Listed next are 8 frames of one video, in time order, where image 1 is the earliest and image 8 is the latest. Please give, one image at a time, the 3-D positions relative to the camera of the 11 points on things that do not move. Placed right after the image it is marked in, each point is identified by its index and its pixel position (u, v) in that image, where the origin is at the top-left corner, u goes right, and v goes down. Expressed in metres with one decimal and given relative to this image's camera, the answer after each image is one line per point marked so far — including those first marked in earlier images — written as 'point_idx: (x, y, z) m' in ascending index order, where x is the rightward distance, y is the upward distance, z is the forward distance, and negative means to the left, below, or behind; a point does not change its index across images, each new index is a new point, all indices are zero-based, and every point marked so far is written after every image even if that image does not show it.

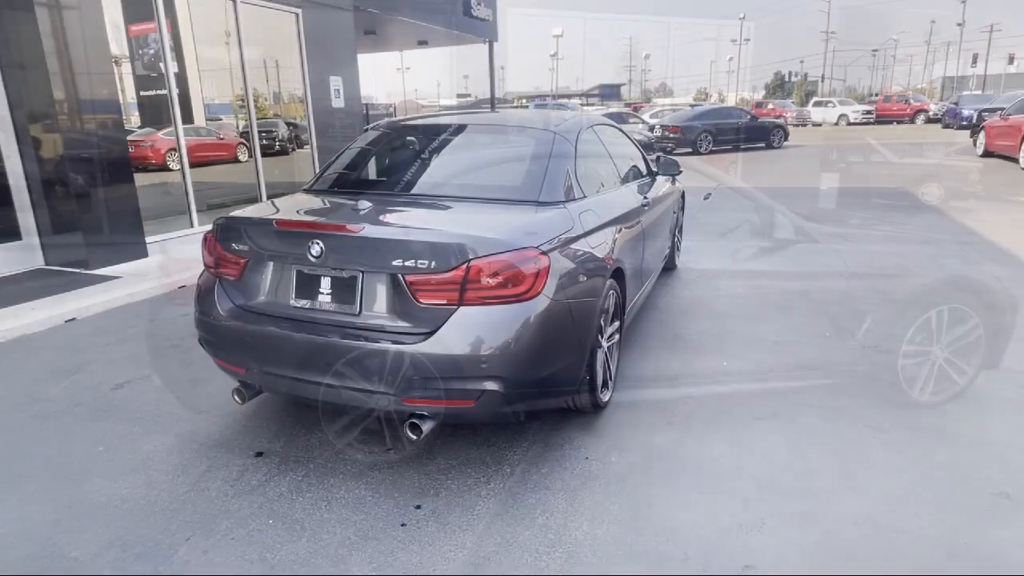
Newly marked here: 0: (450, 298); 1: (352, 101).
0: (-0.2, 0.0, +2.7) m
1: (-3.1, +3.6, +12.0) m
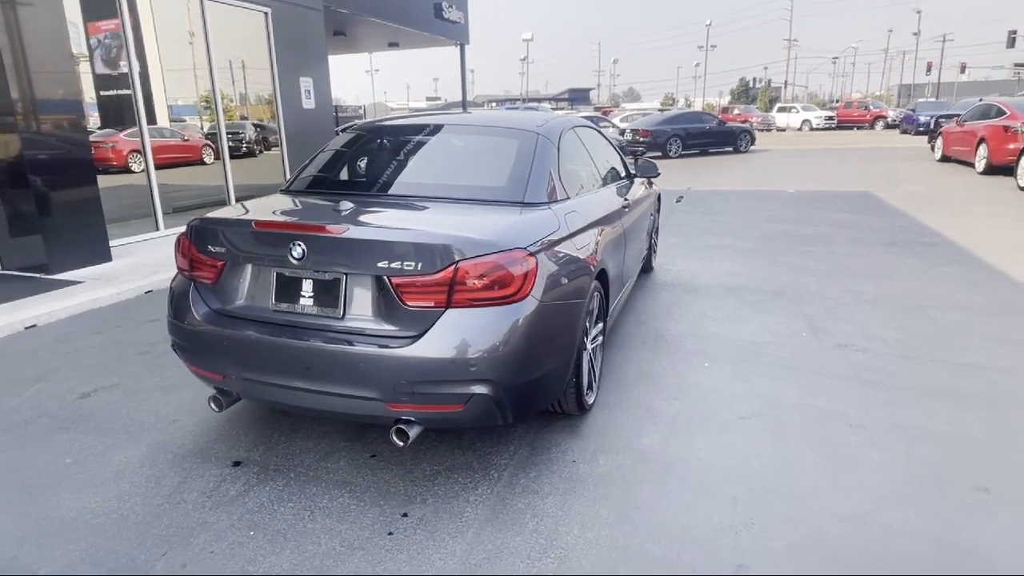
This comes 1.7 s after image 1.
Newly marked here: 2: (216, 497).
0: (-0.3, -0.1, +2.6) m
1: (-3.6, +3.5, +11.8) m
2: (-1.3, -1.0, +2.8) m
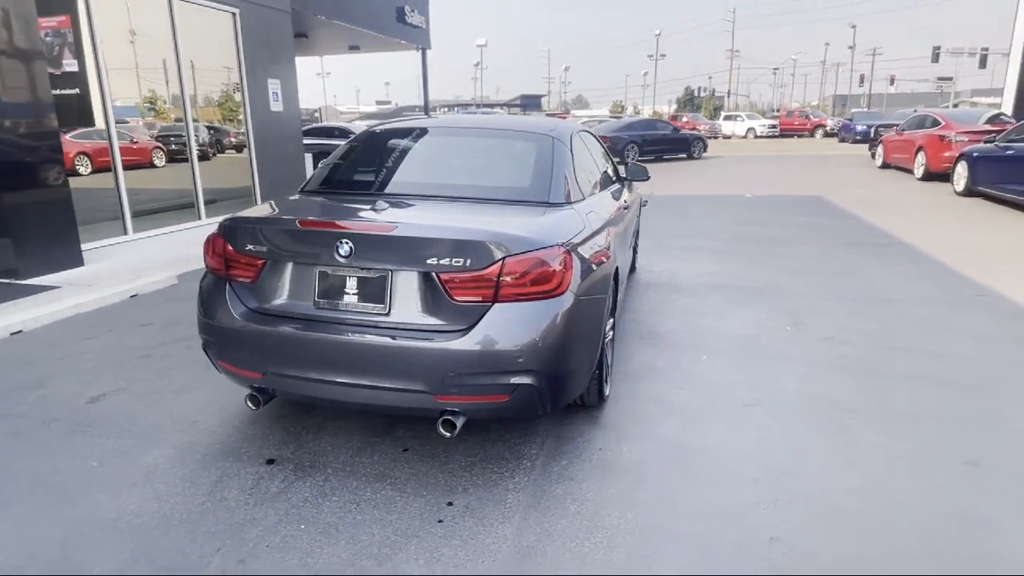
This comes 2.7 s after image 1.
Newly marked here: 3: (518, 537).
0: (-0.1, 0.0, +2.7) m
1: (-4.1, +3.4, +11.7) m
2: (-1.2, -0.9, +2.9) m
3: (0.0, -1.0, +2.6) m
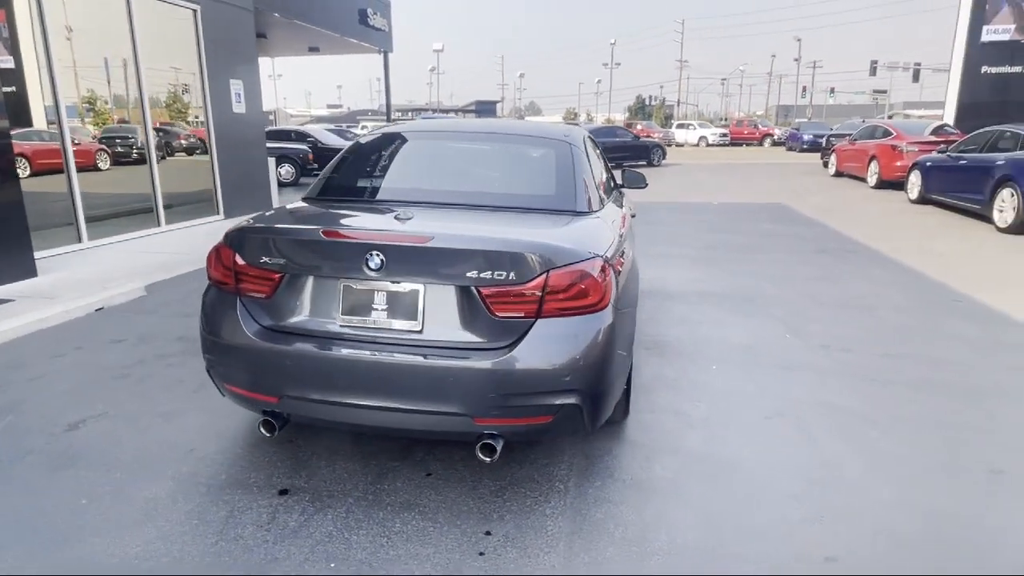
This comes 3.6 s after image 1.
0: (+0.1, -0.1, +2.6) m
1: (-4.6, +3.3, +11.2) m
2: (-1.0, -1.0, +2.6) m
3: (+0.2, -1.1, +2.5) m
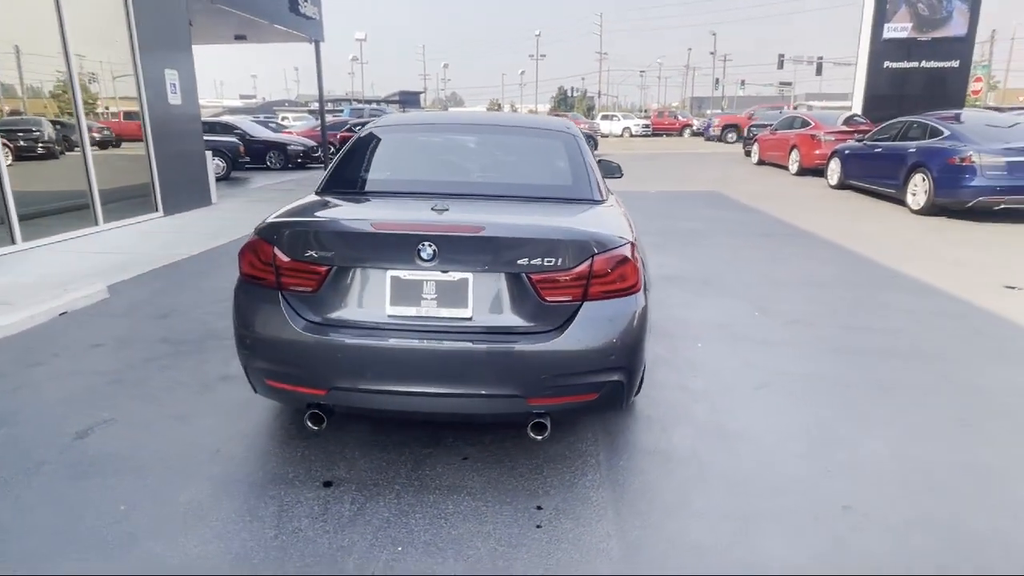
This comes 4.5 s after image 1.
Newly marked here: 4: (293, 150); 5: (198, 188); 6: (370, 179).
0: (+0.3, 0.0, +2.7) m
1: (-5.5, +3.3, +10.7) m
2: (-0.8, -1.0, +2.6) m
3: (+0.5, -1.0, +2.6) m
4: (-6.6, +4.2, +18.8) m
5: (-5.6, +1.8, +11.1) m
6: (-0.9, +0.7, +3.7) m
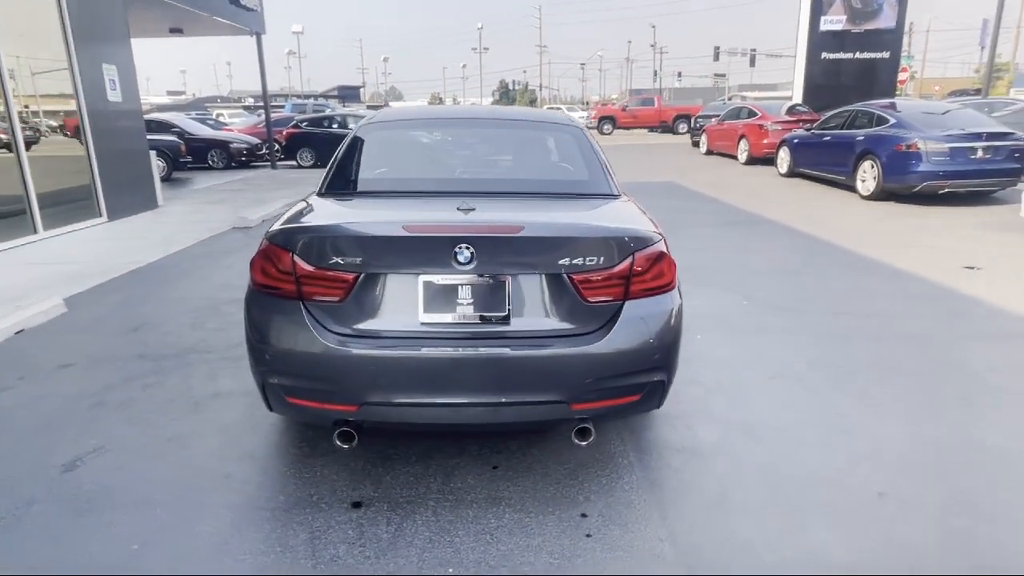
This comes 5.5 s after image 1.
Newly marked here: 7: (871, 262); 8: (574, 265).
0: (+0.4, 0.0, +2.6) m
1: (-6.1, +3.1, +10.0) m
2: (-0.6, -1.0, +2.5) m
3: (+0.7, -1.0, +2.6) m
4: (-8.0, +4.0, +18.0) m
5: (-6.2, +1.6, +10.4) m
6: (-0.8, +0.6, +3.5) m
7: (+4.2, +0.3, +7.4) m
8: (+0.2, +0.1, +2.6) m
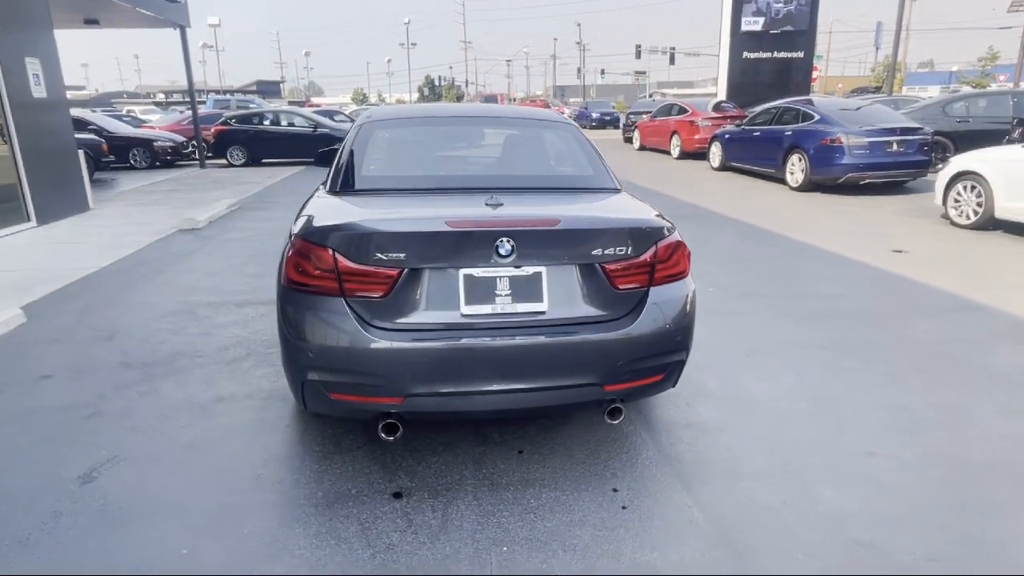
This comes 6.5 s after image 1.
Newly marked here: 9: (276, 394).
0: (+0.6, 0.0, +2.8) m
1: (-6.9, +3.0, +9.4) m
2: (-0.4, -1.0, +2.6) m
3: (+0.8, -1.0, +2.8) m
4: (-9.6, +3.9, +17.2) m
5: (-6.9, +1.5, +9.8) m
6: (-0.8, +0.6, +3.6) m
7: (+3.8, +0.5, +7.9) m
8: (+0.4, +0.1, +2.7) m
9: (-1.4, -0.6, +3.7) m
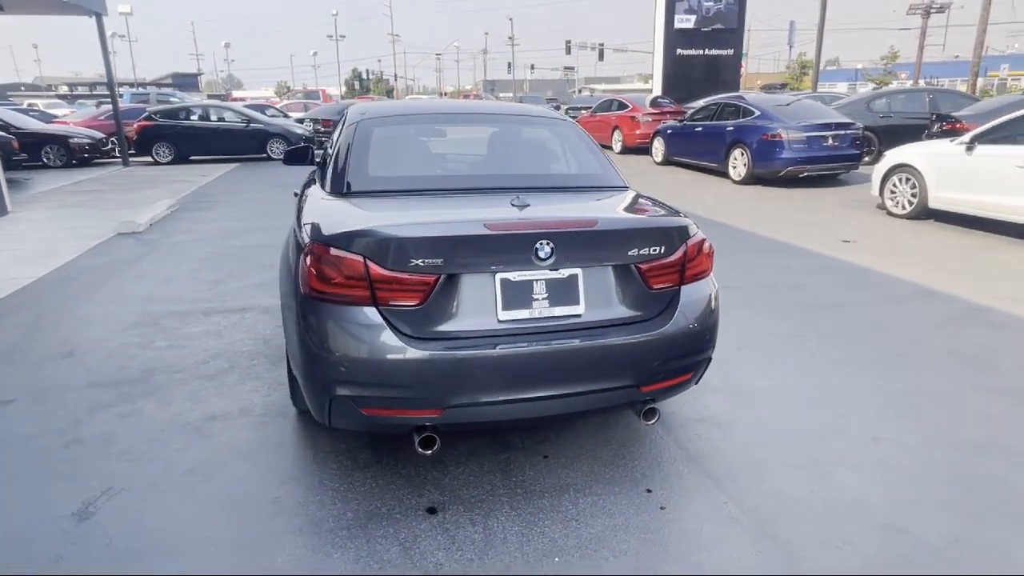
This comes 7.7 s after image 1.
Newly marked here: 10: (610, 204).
0: (+0.7, 0.0, +2.8) m
1: (-7.5, +2.8, +8.6) m
2: (-0.2, -1.0, +2.5) m
3: (+1.0, -0.9, +2.8) m
4: (-11.0, +3.7, +16.0) m
5: (-7.5, +1.3, +9.0) m
6: (-0.8, +0.6, +3.4) m
7: (+3.4, +0.6, +8.2) m
8: (+0.5, +0.1, +2.7) m
9: (-1.3, -0.7, +3.5) m
10: (+0.4, +0.4, +3.1) m
